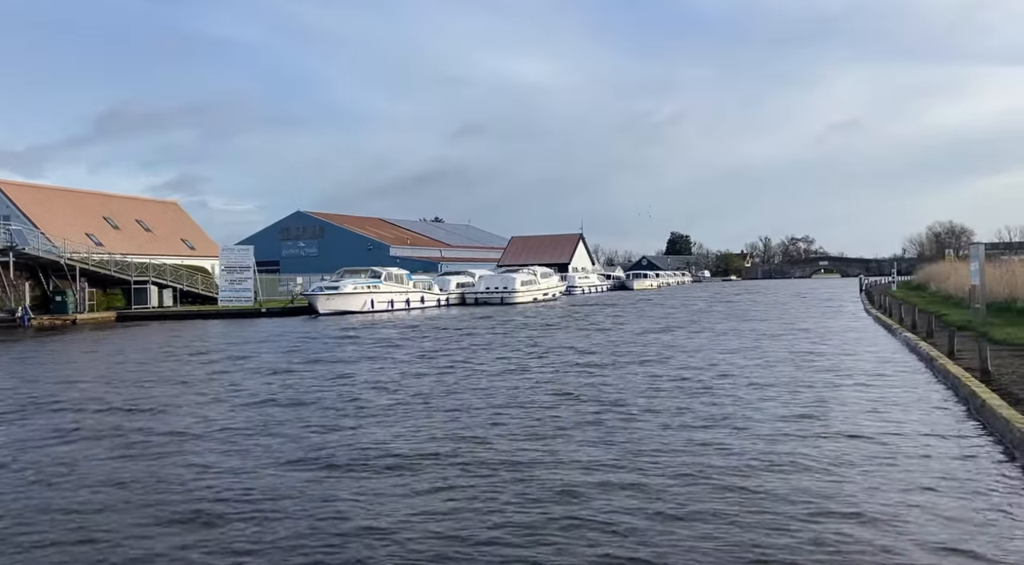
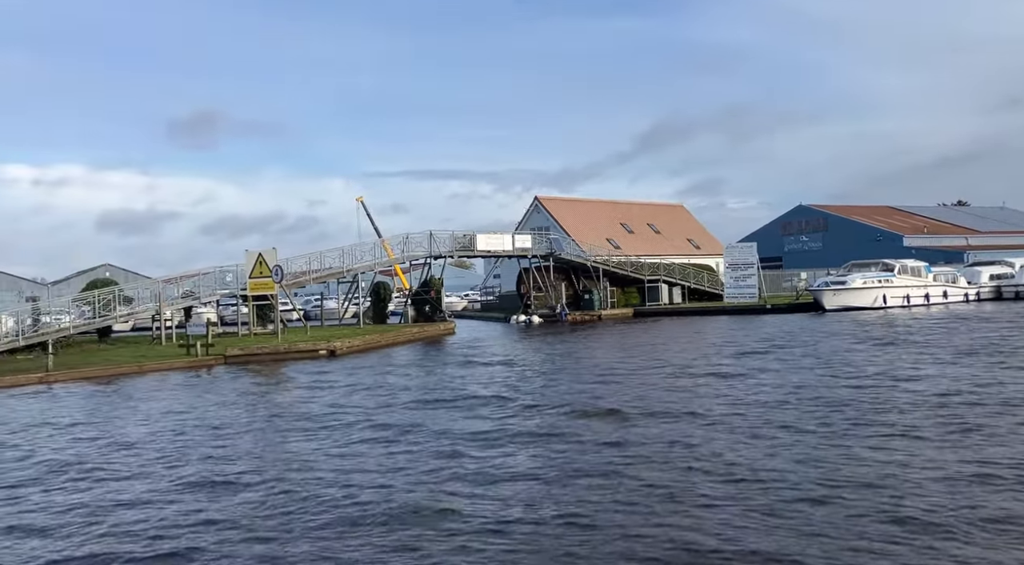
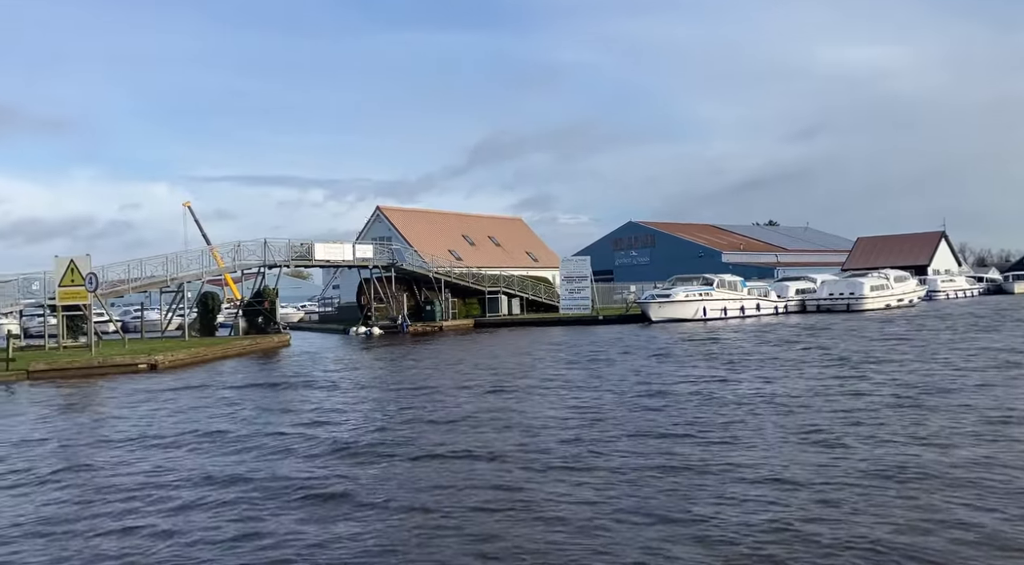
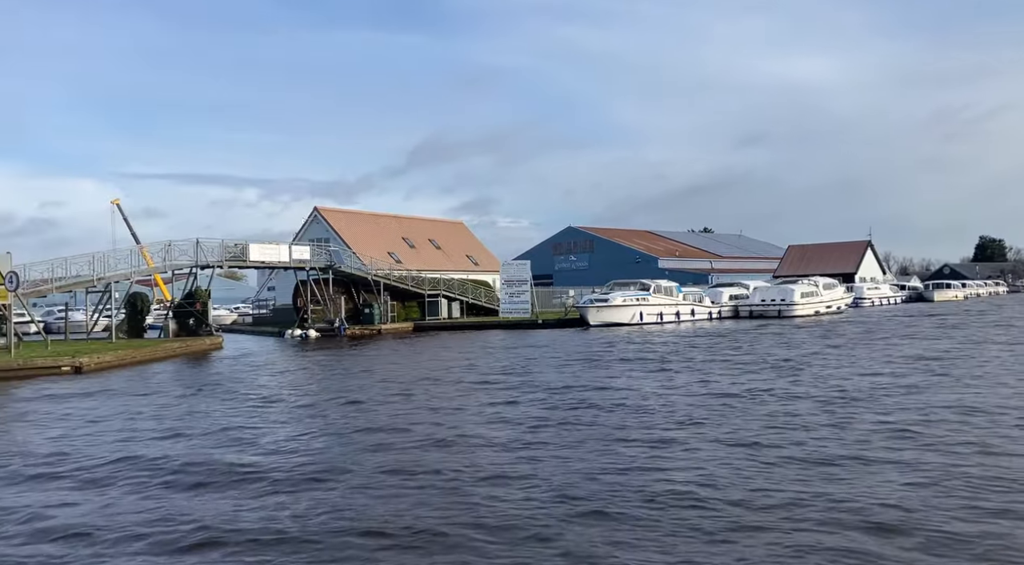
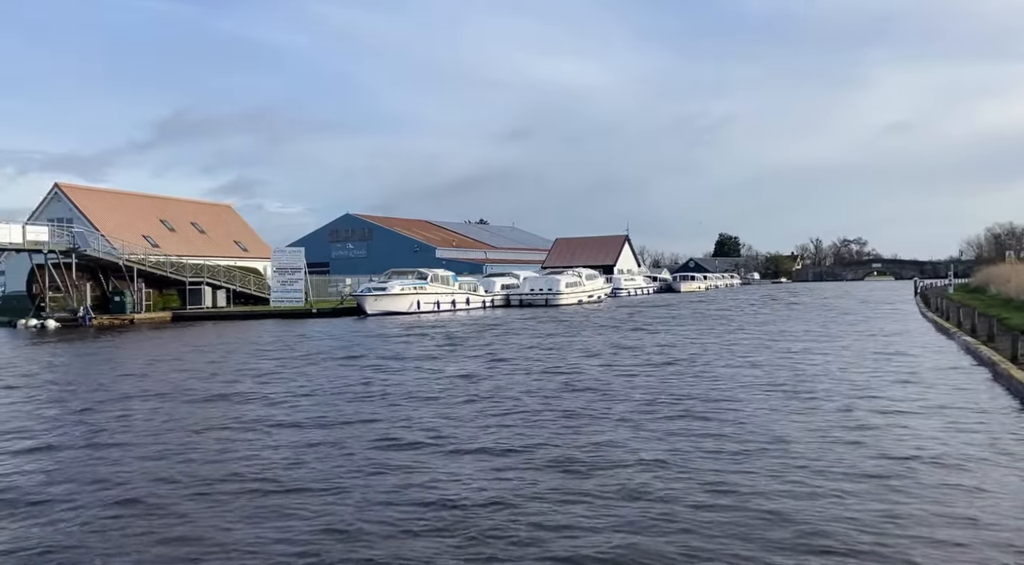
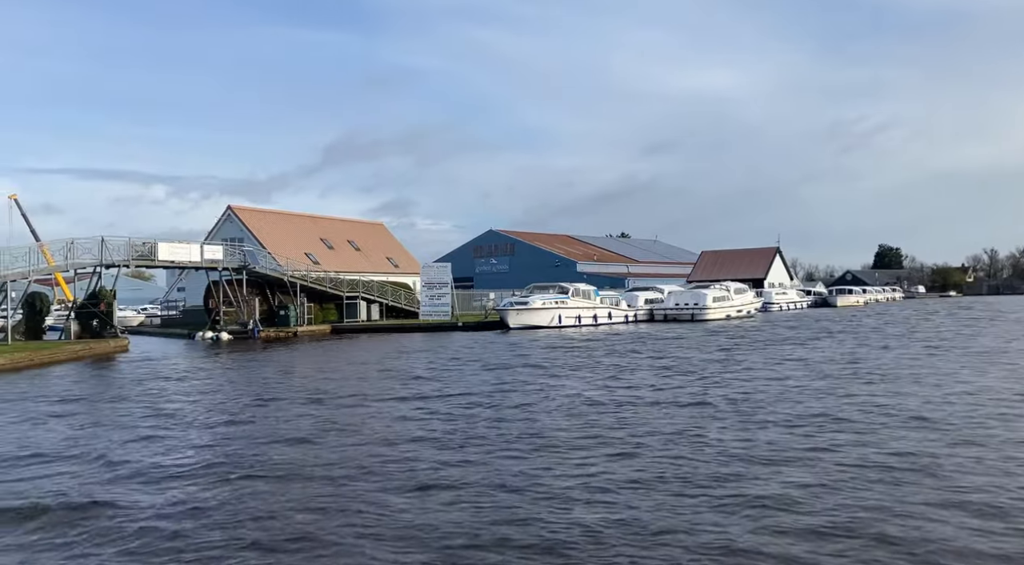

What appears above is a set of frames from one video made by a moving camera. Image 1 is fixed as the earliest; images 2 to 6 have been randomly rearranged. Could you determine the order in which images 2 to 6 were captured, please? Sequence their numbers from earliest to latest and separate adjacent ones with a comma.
5, 6, 4, 3, 2
